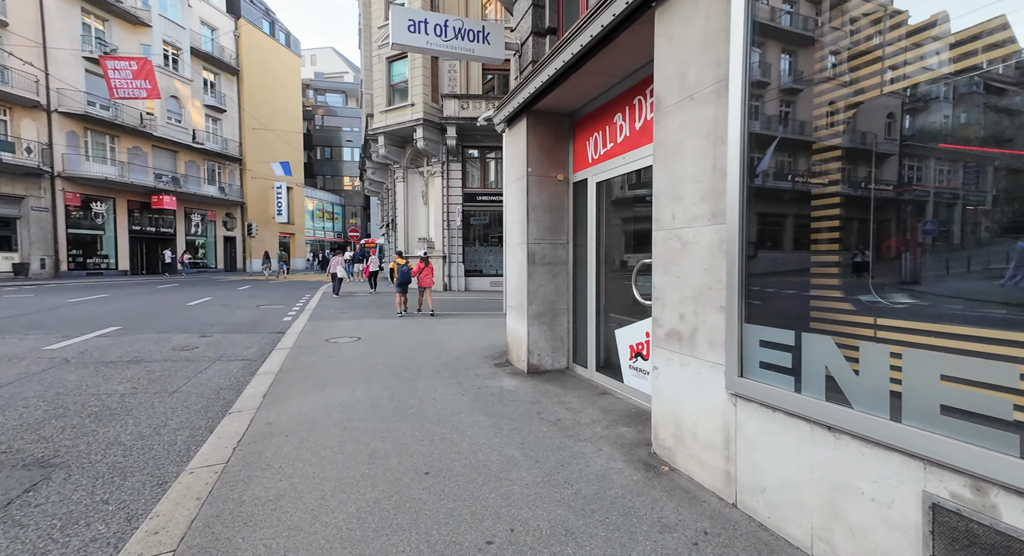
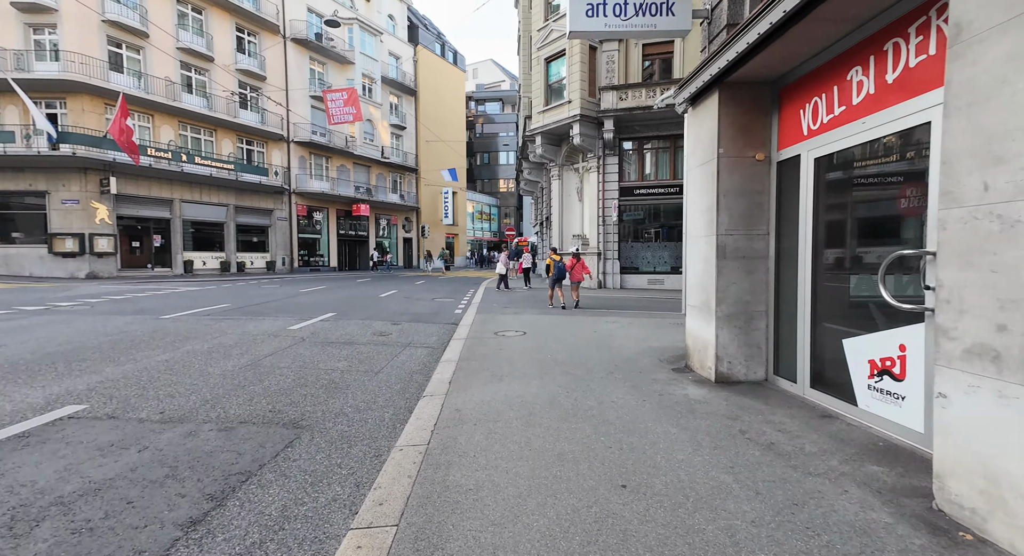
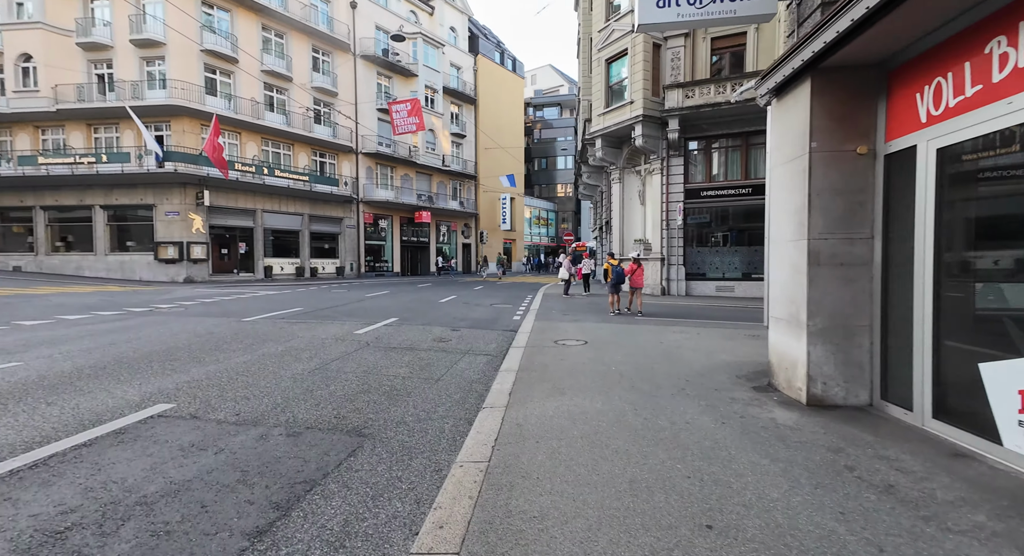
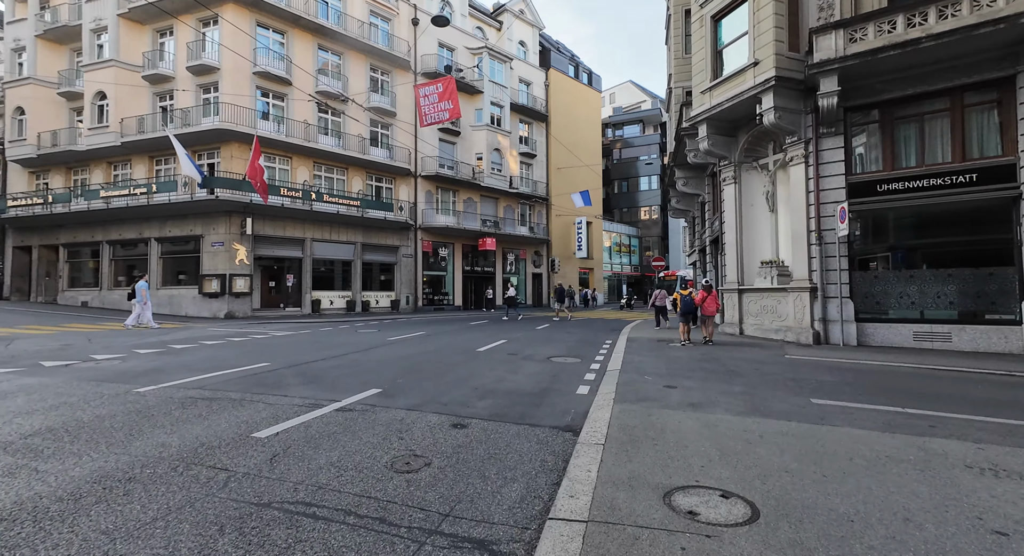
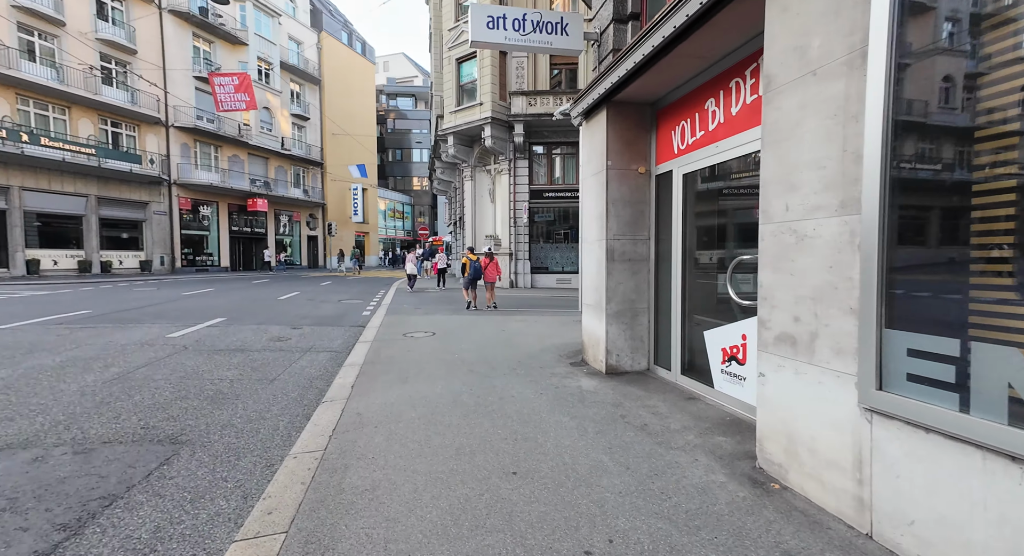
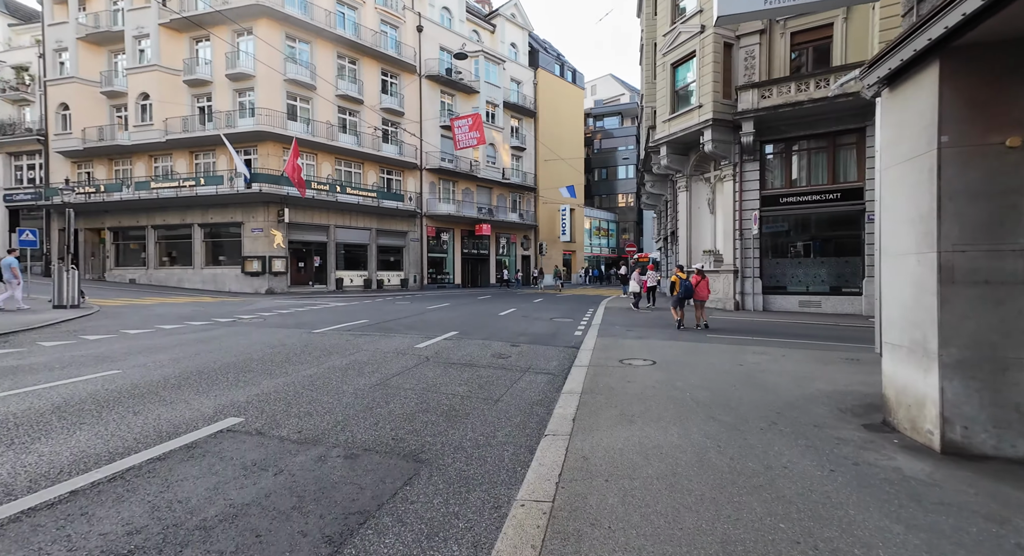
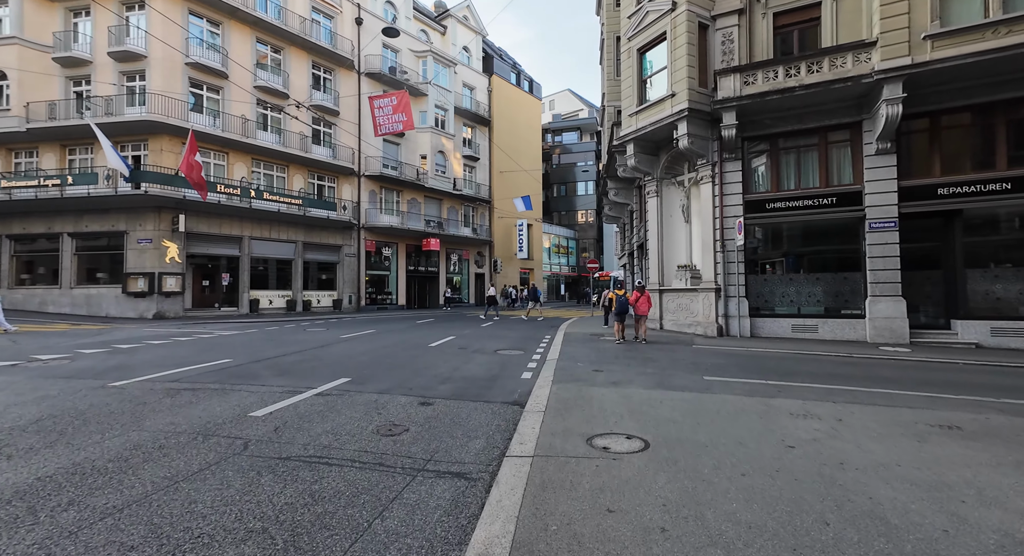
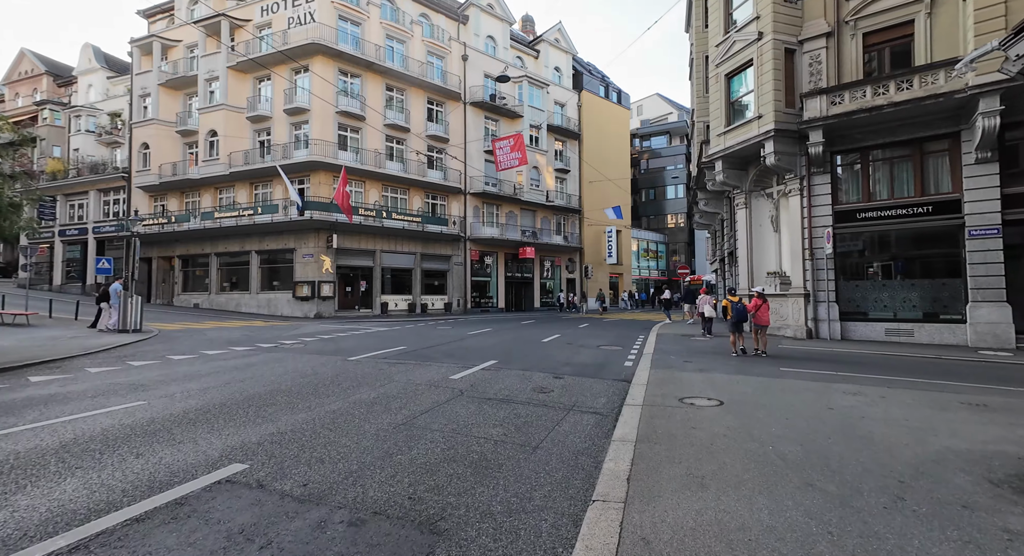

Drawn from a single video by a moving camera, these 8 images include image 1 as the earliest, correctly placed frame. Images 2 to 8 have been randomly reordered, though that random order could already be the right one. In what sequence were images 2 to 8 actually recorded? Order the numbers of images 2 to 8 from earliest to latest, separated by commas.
5, 2, 3, 6, 8, 7, 4
